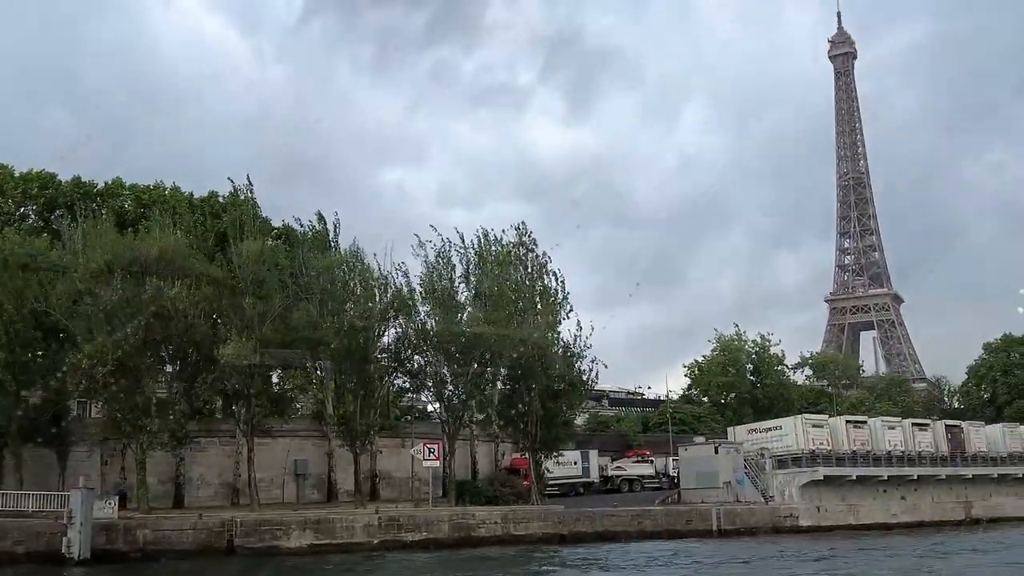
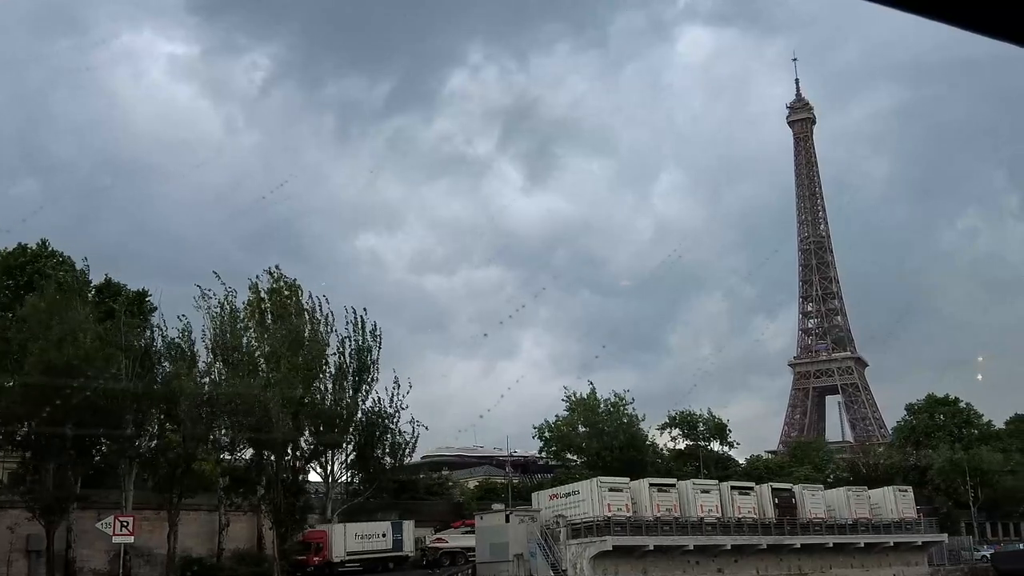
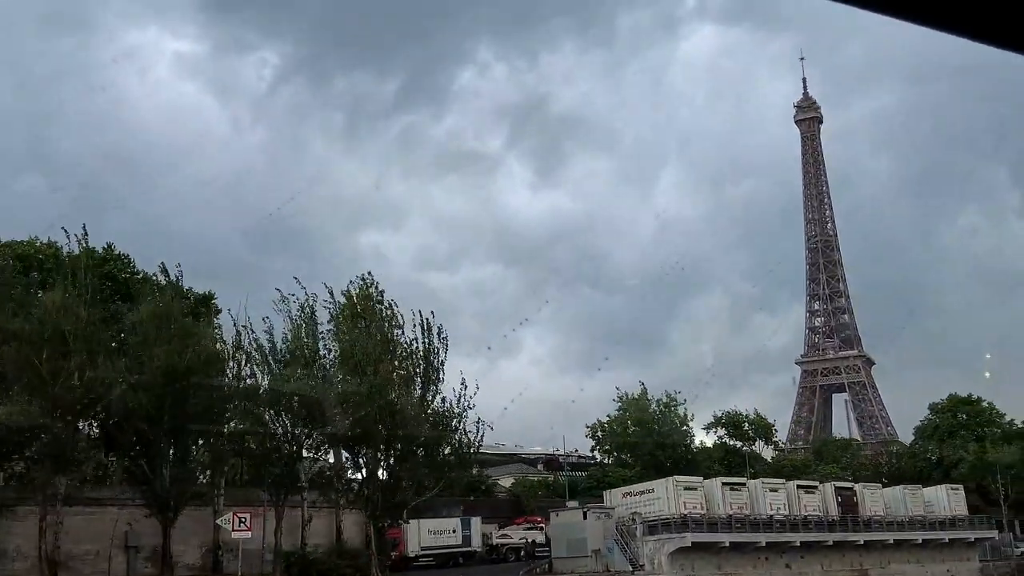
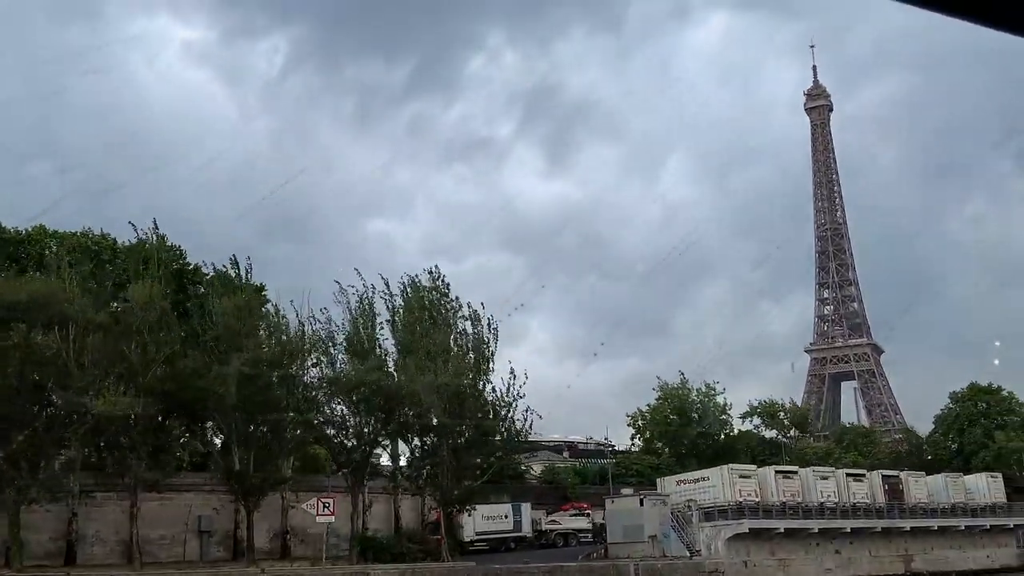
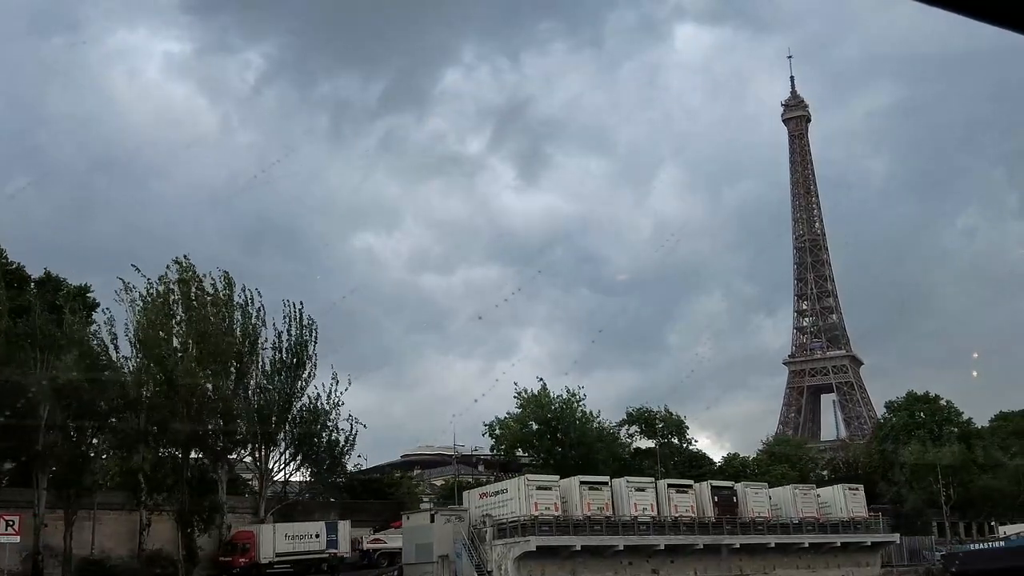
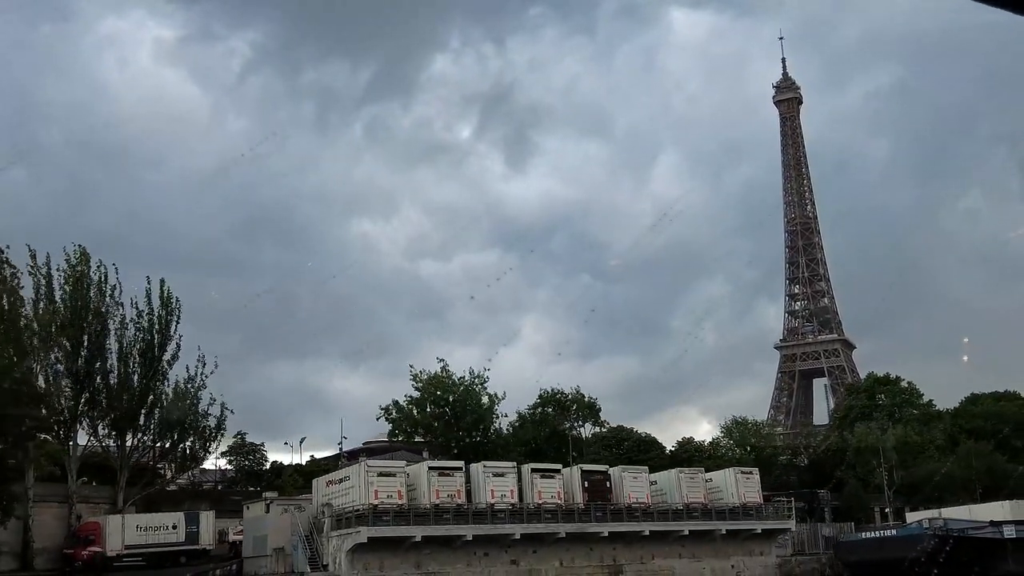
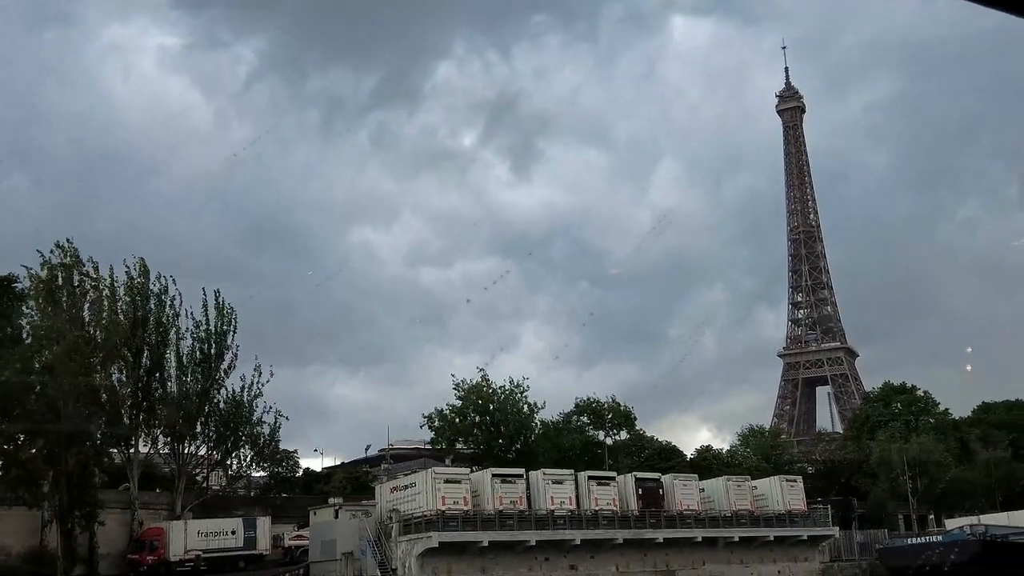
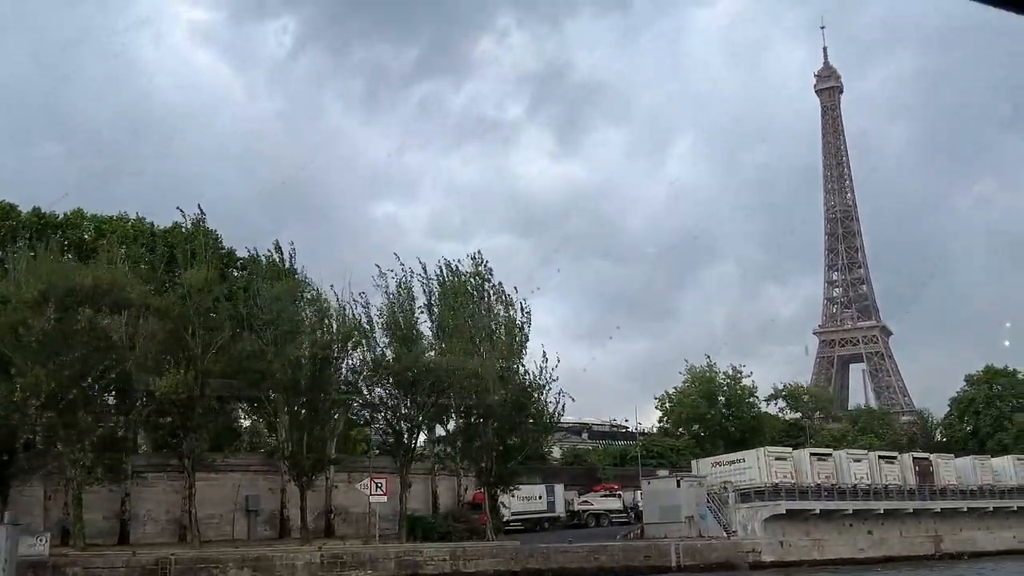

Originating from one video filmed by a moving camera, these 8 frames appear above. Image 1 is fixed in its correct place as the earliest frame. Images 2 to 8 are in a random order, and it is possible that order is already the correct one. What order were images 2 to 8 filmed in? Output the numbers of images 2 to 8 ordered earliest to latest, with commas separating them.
8, 4, 3, 2, 5, 7, 6
